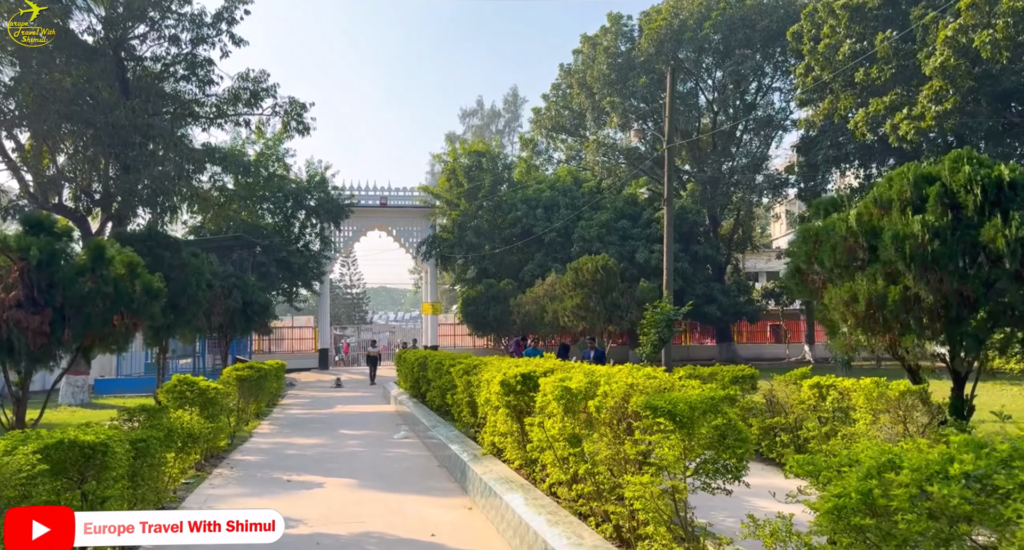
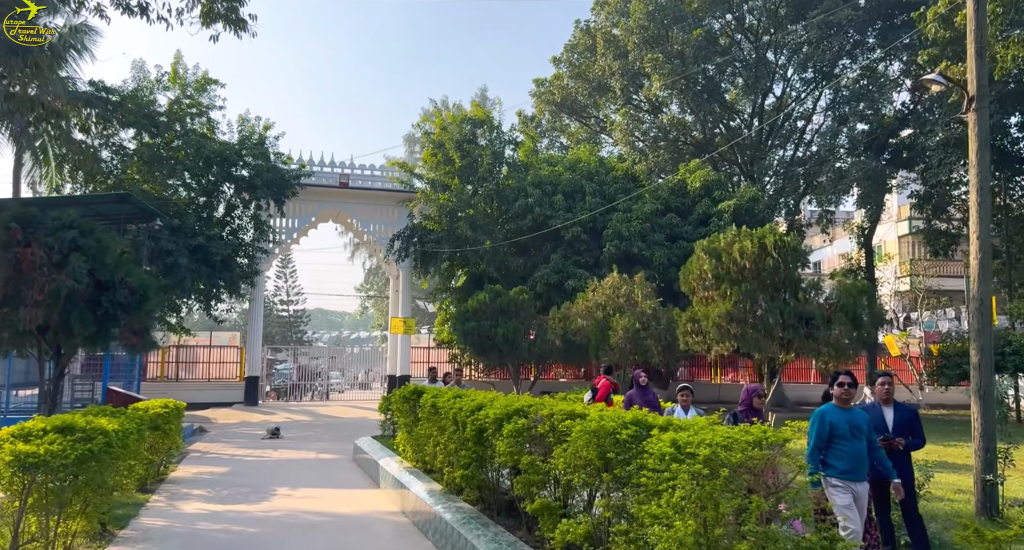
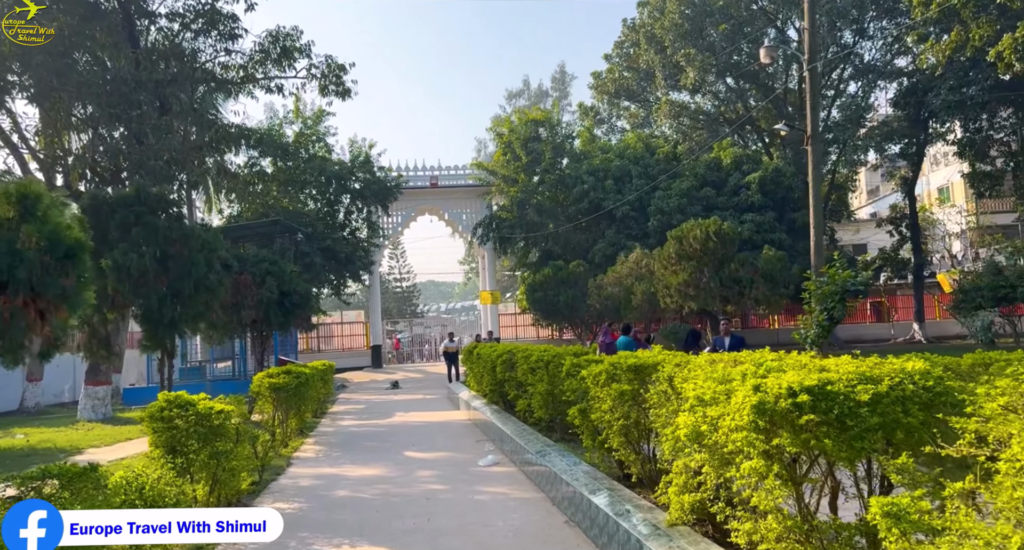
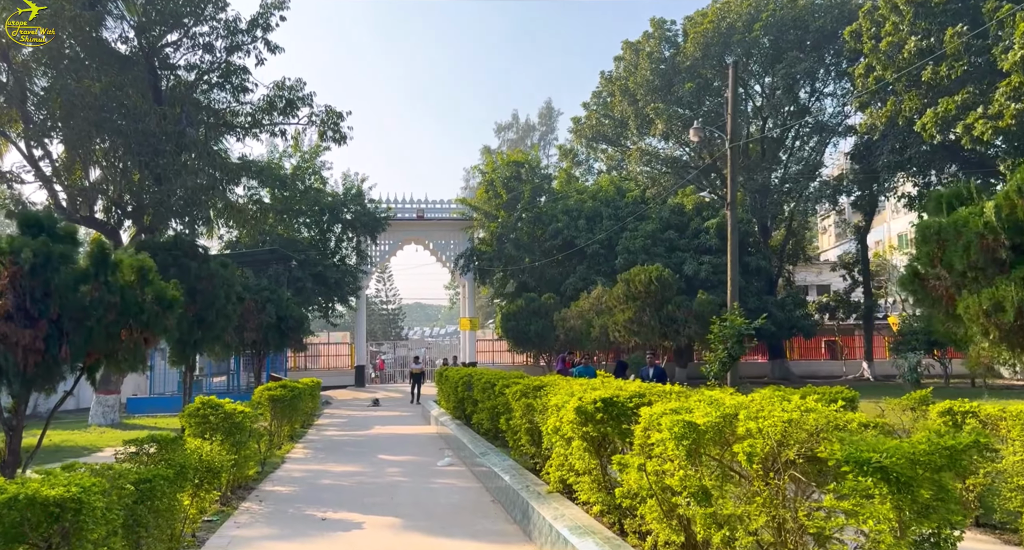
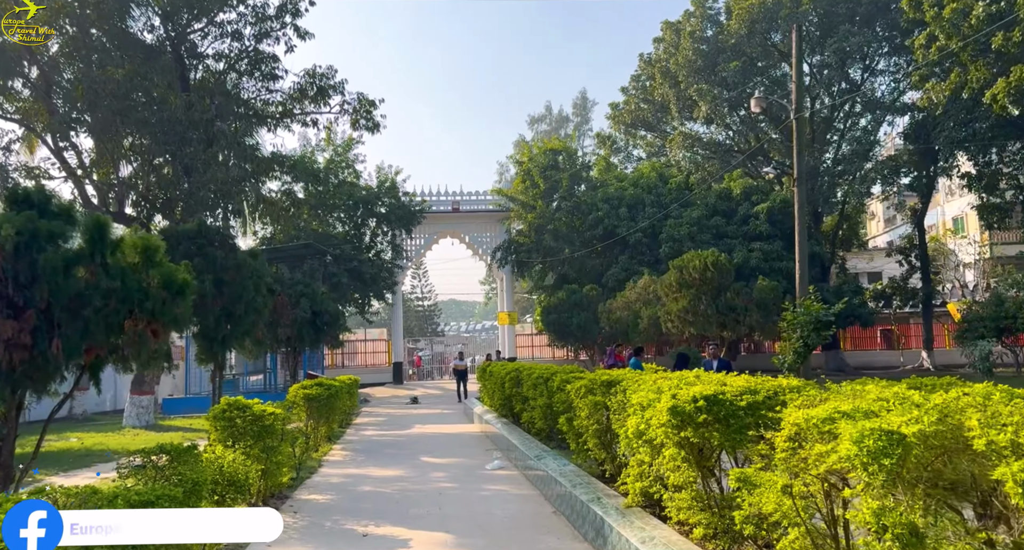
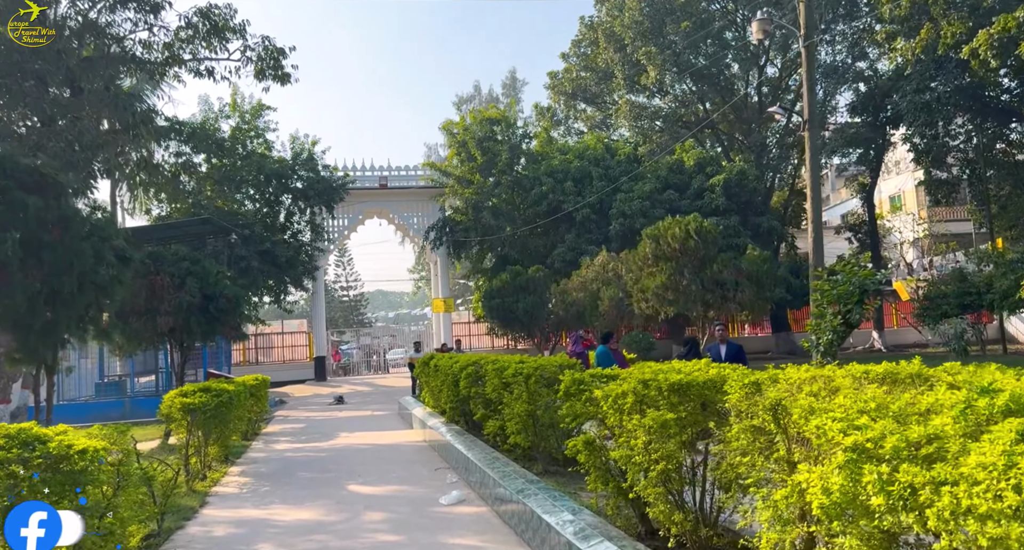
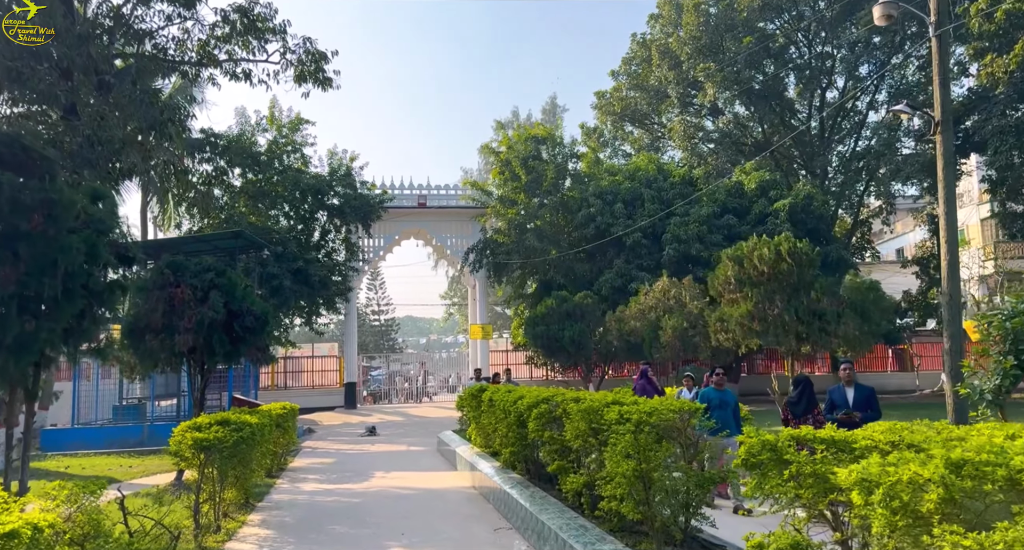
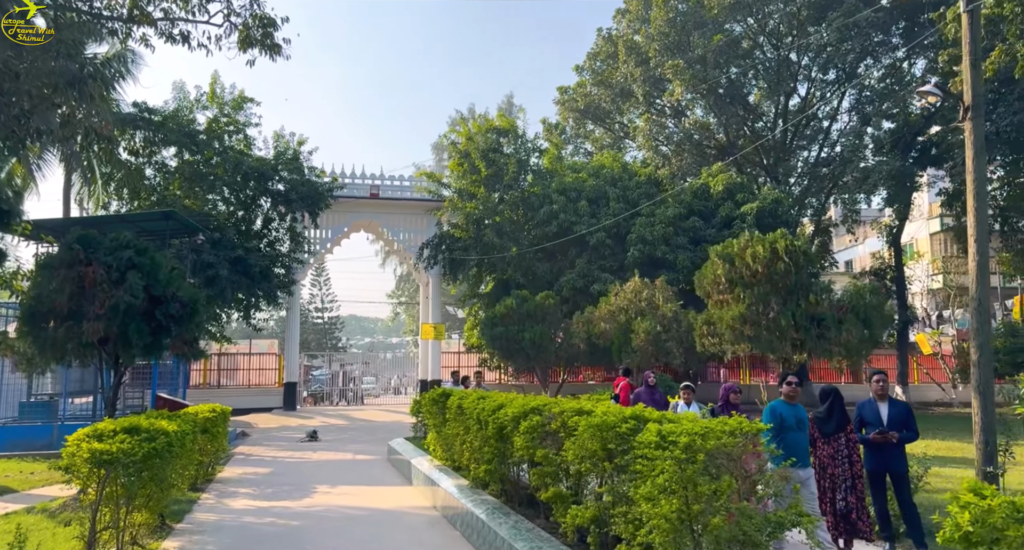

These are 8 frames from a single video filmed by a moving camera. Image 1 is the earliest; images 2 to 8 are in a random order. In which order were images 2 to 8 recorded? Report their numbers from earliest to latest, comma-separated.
4, 5, 3, 6, 7, 8, 2
